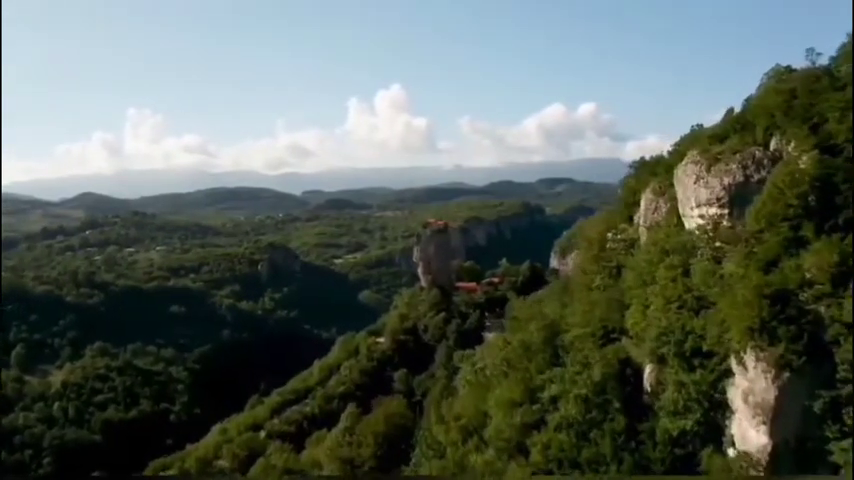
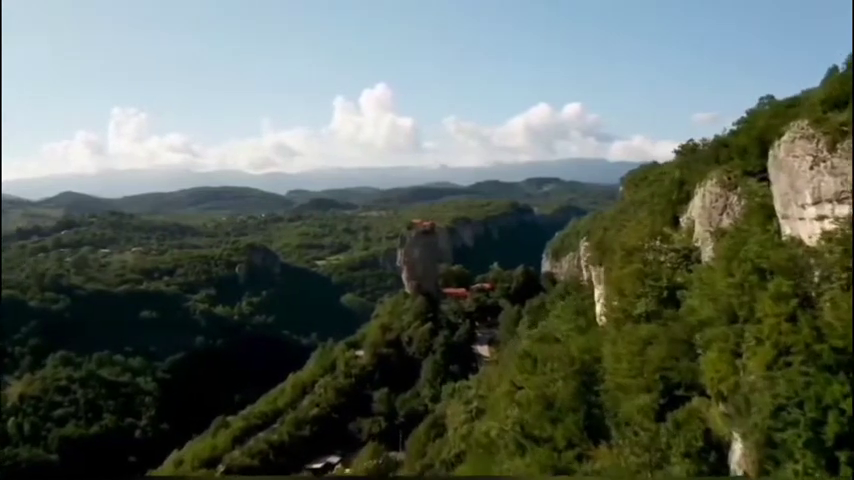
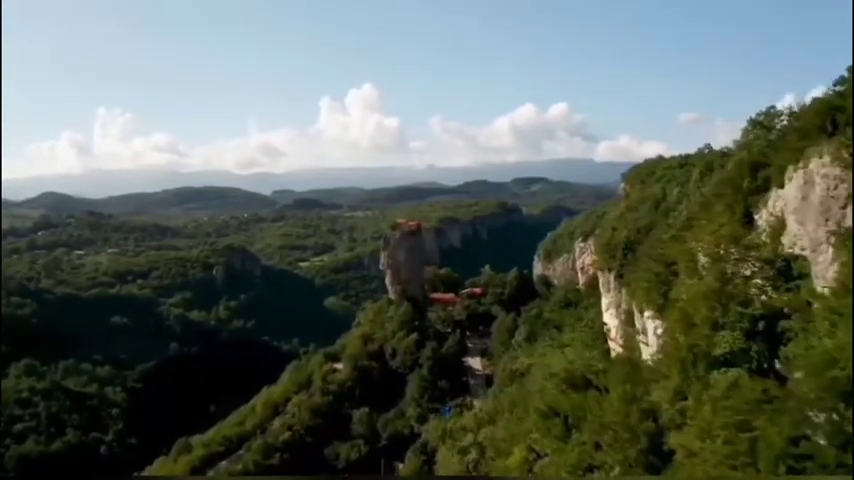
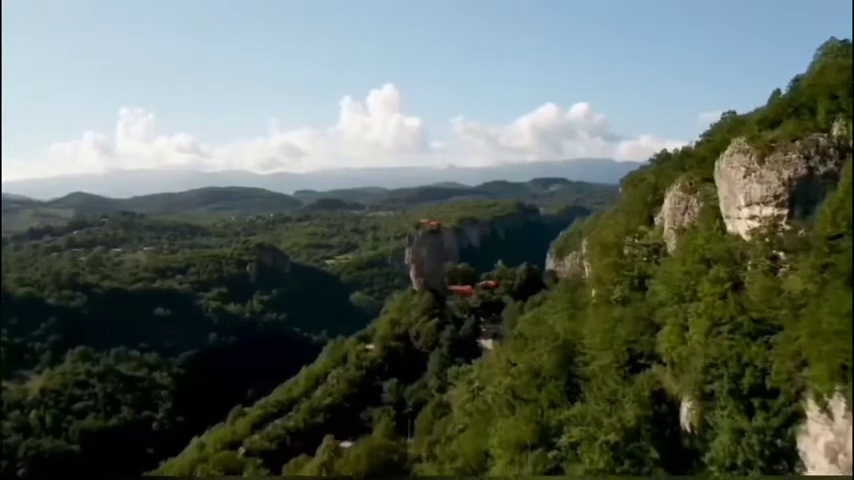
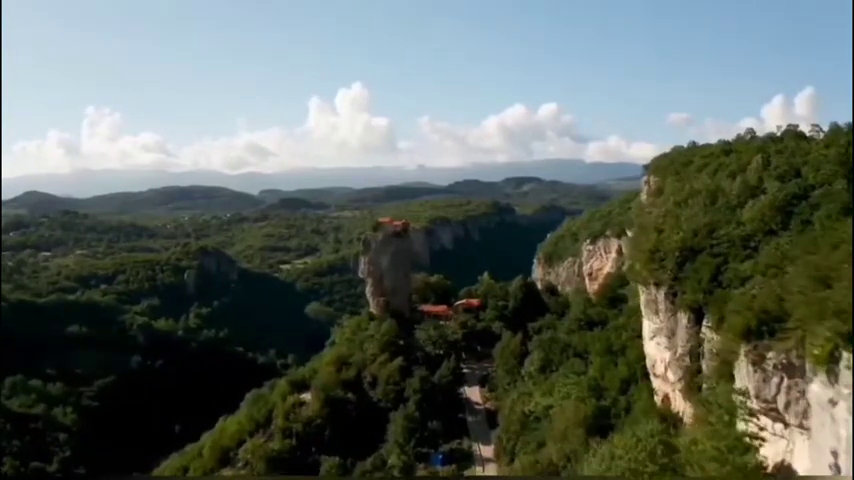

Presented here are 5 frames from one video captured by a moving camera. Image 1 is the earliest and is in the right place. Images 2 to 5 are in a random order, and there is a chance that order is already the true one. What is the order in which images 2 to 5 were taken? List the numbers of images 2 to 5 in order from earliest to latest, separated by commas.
4, 2, 3, 5
